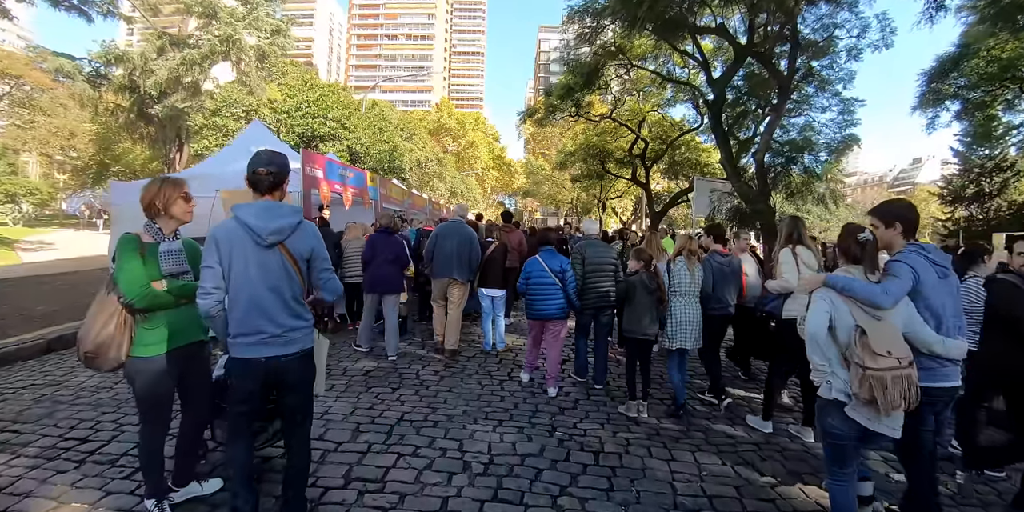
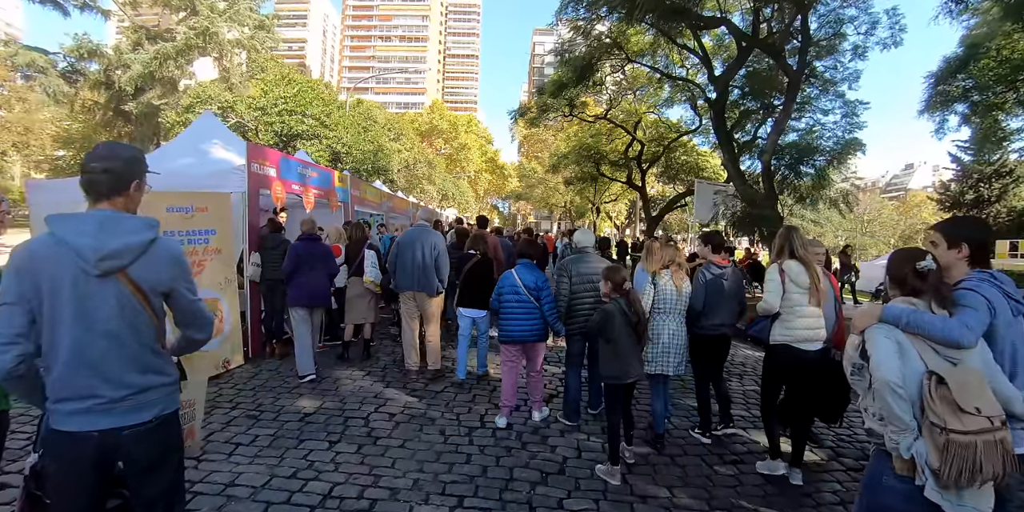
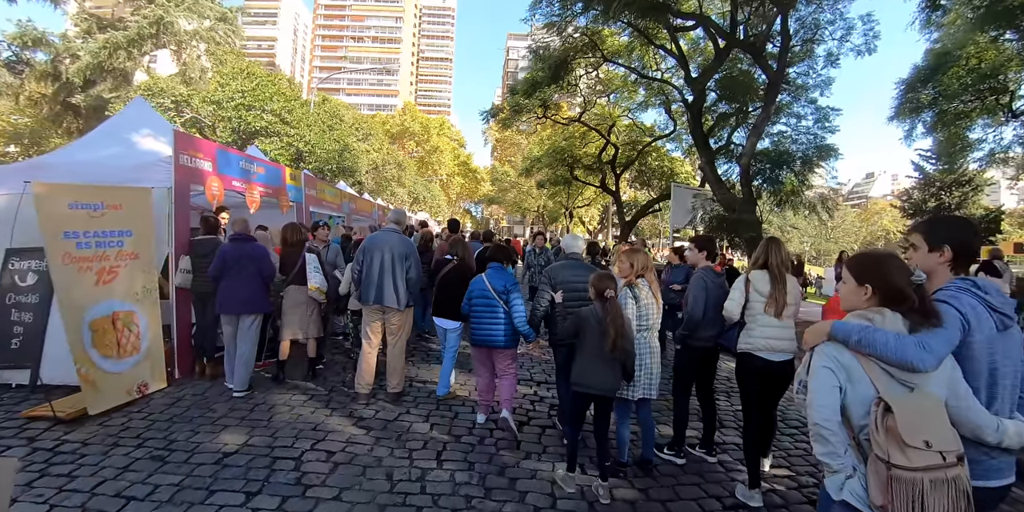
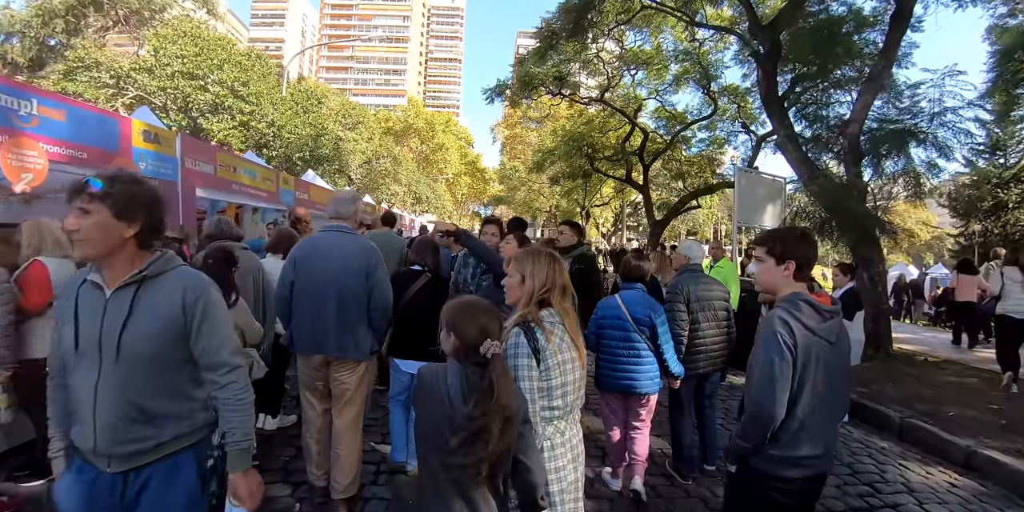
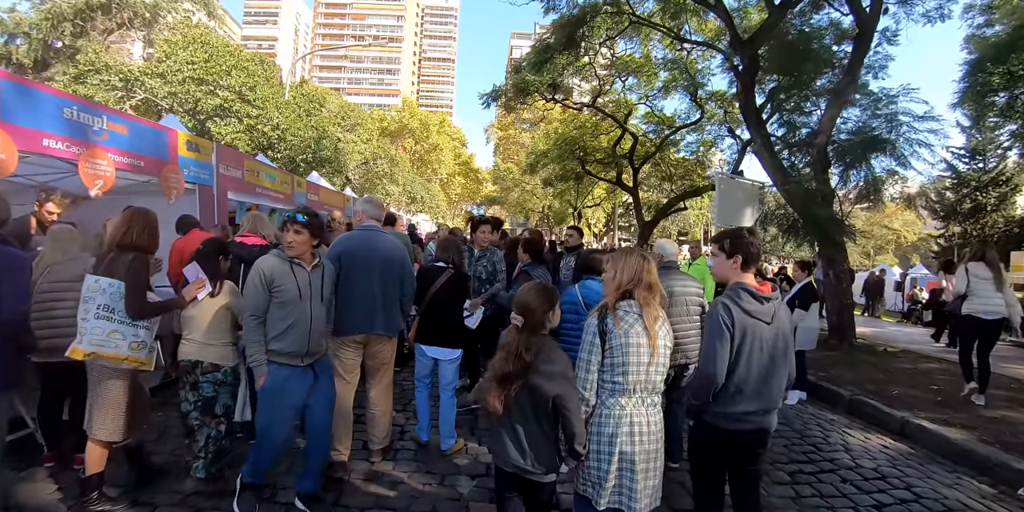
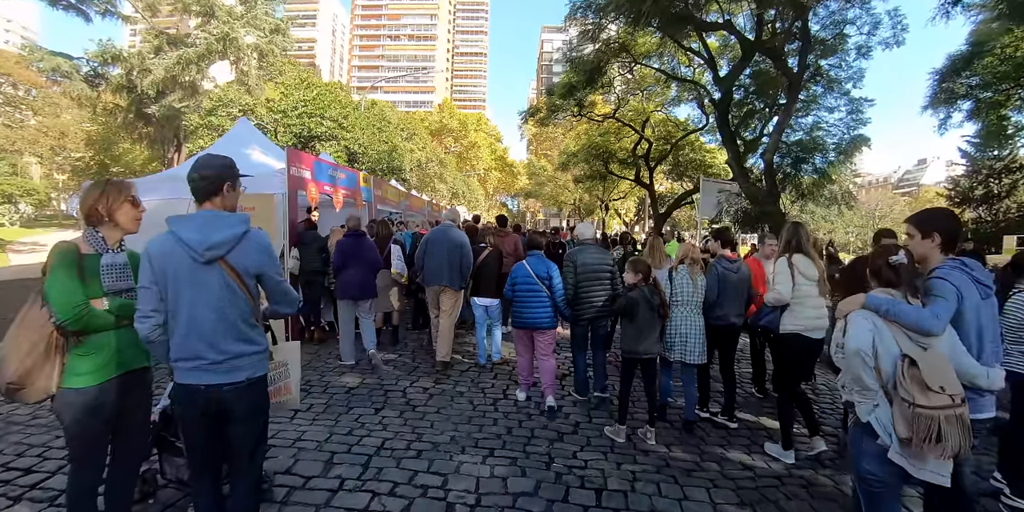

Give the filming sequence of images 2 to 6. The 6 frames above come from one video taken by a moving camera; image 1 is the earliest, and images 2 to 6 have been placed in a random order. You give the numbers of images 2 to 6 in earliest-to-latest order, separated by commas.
6, 2, 3, 5, 4
